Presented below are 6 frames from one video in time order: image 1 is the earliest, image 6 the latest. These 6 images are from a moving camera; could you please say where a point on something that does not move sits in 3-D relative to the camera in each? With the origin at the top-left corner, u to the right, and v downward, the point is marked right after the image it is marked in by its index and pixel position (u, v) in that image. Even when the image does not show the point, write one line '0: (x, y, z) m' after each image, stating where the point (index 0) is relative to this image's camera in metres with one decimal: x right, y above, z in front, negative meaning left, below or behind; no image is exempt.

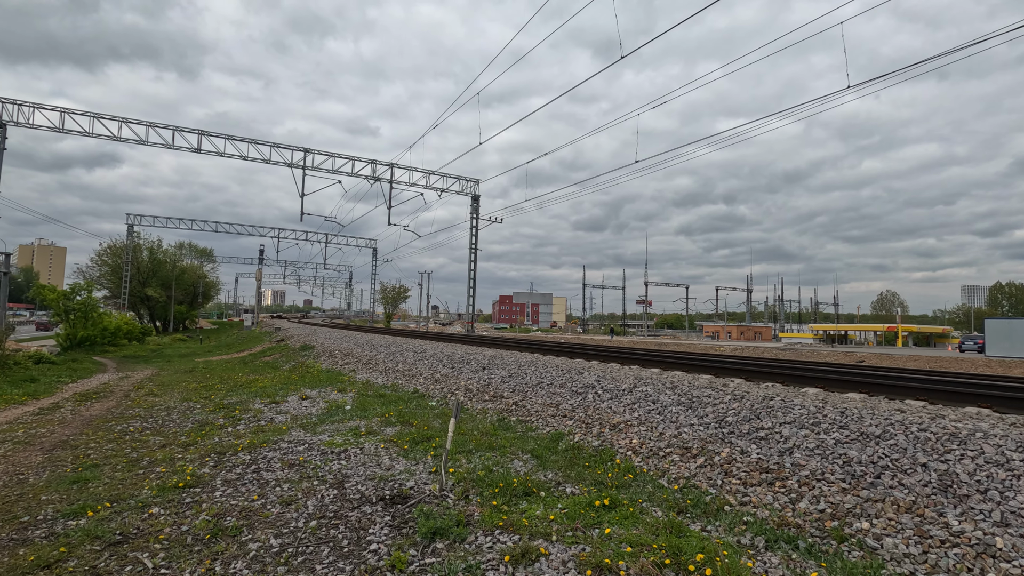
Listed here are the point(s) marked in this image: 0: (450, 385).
0: (-1.7, -2.7, +14.9) m
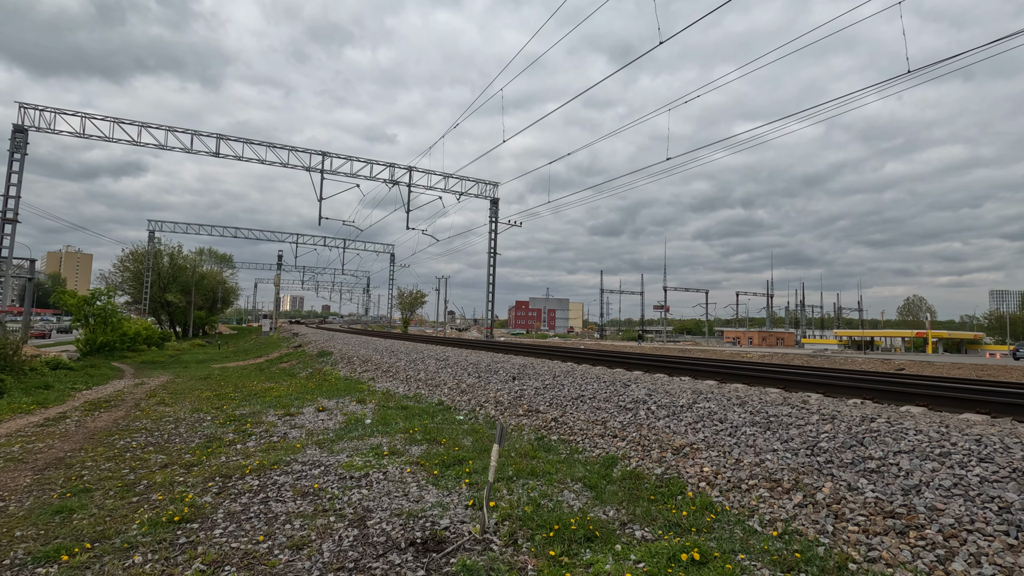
0: (-0.9, -2.8, +13.6) m
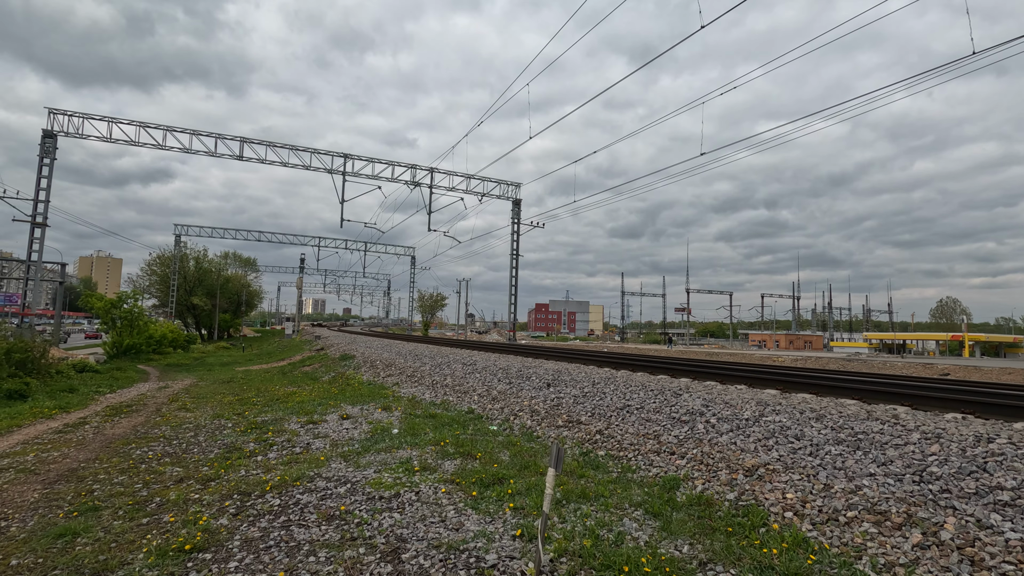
0: (0.0, -2.8, +12.8) m
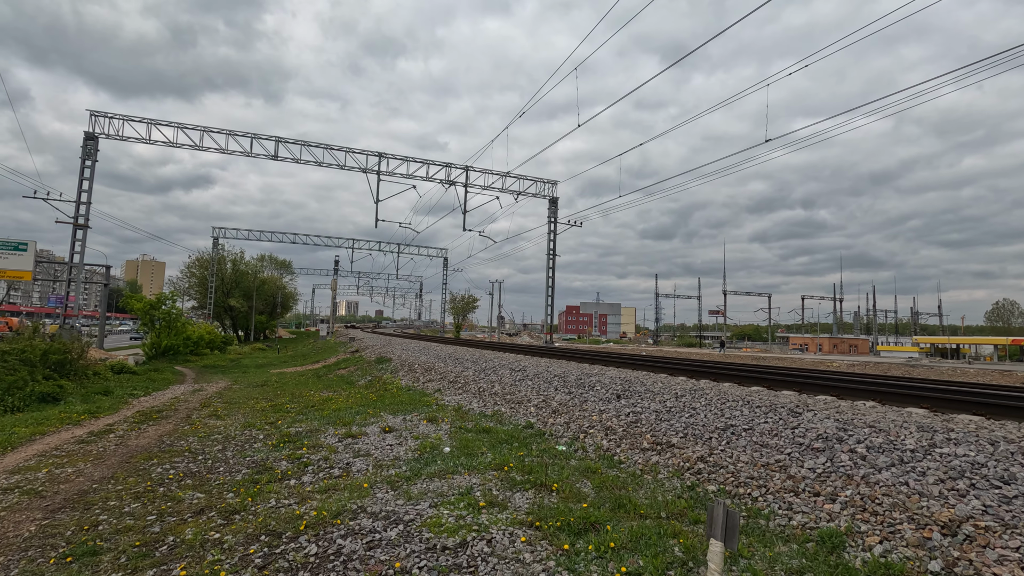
0: (+1.4, -2.7, +11.0) m
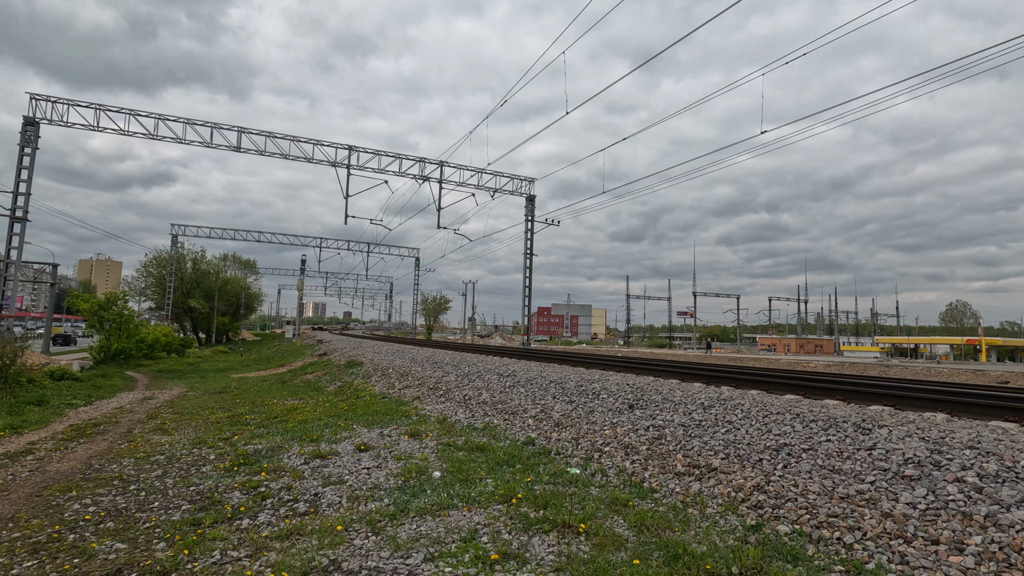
0: (+1.3, -2.6, +9.5) m
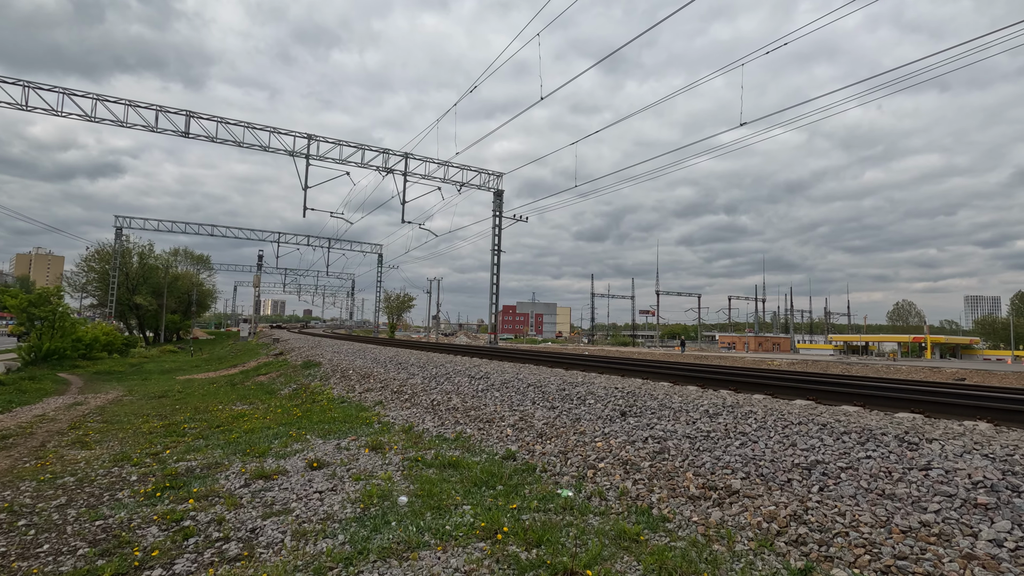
0: (+1.0, -2.5, +8.3) m
